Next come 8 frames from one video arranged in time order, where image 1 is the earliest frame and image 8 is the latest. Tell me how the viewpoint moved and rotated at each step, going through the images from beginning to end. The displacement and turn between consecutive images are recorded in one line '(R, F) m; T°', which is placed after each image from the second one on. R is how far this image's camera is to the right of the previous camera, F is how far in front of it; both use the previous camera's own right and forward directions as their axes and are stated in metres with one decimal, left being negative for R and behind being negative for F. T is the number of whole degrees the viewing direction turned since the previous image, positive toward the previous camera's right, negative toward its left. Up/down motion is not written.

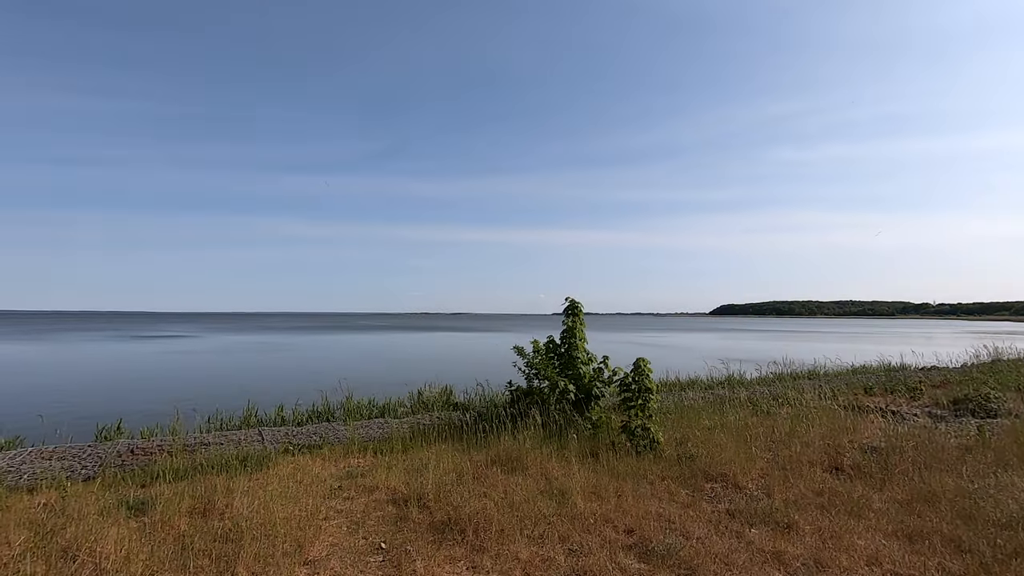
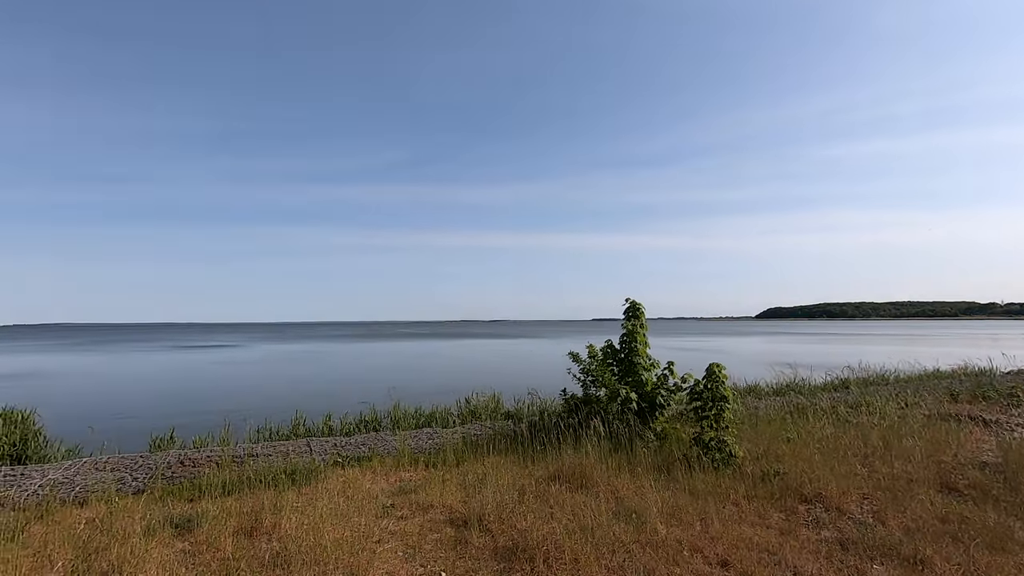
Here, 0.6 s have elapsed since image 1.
(-0.3, +0.6) m; -4°
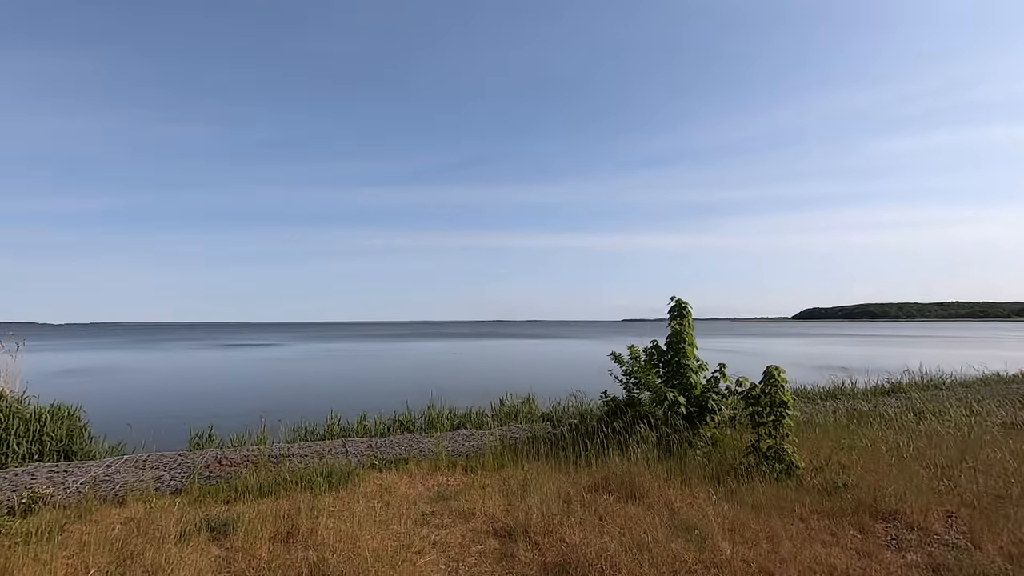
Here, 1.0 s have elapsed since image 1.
(-0.2, +0.4) m; -3°
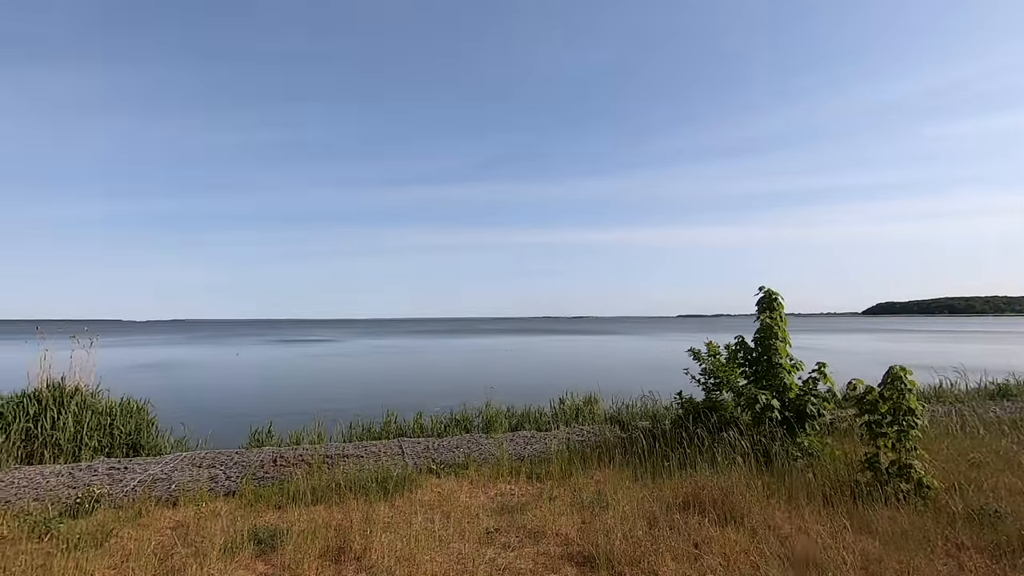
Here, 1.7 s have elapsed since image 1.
(-0.2, +0.8) m; -6°
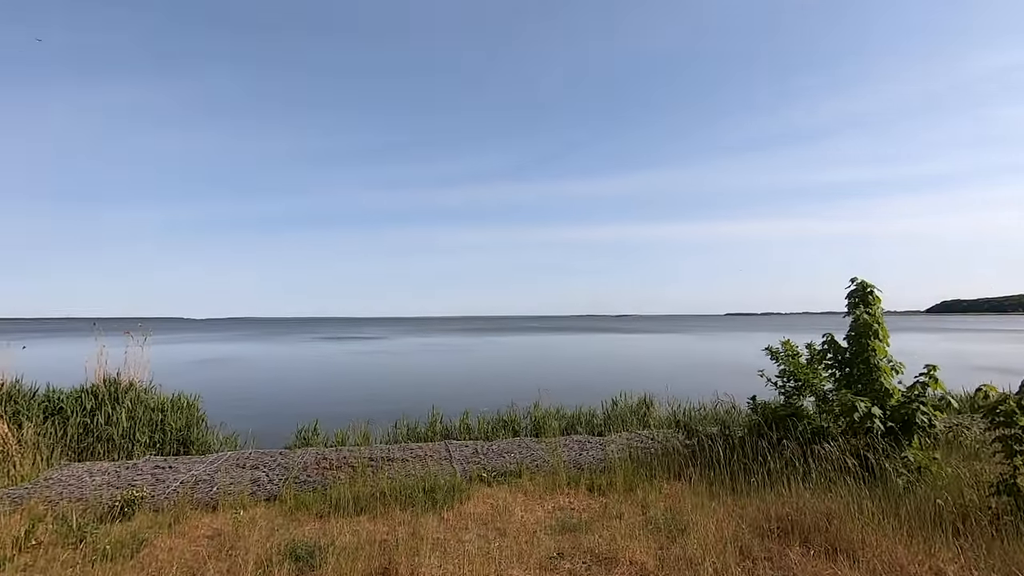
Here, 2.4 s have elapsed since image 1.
(-0.2, +0.7) m; -4°
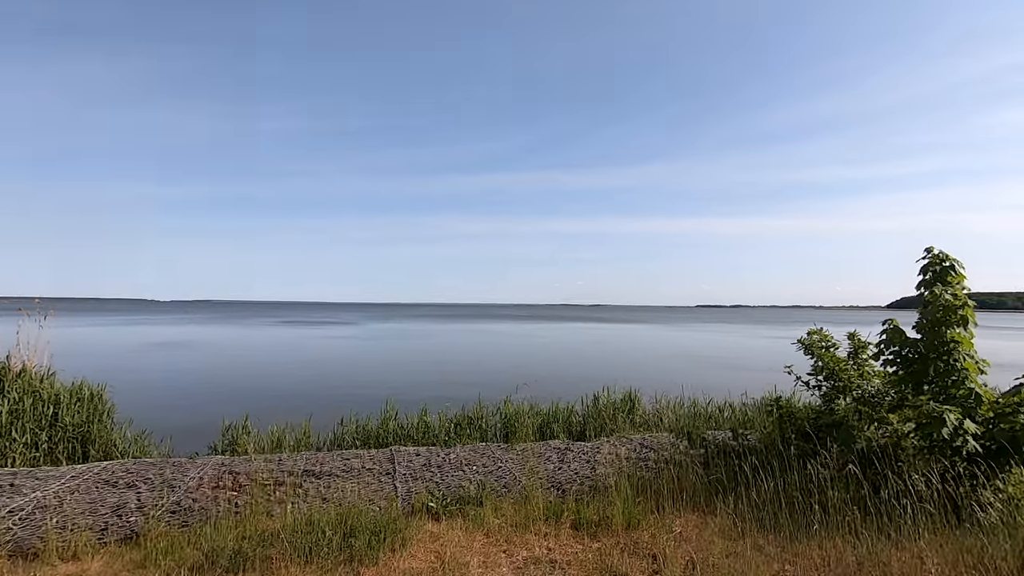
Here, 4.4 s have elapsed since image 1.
(+0.1, +1.9) m; +3°
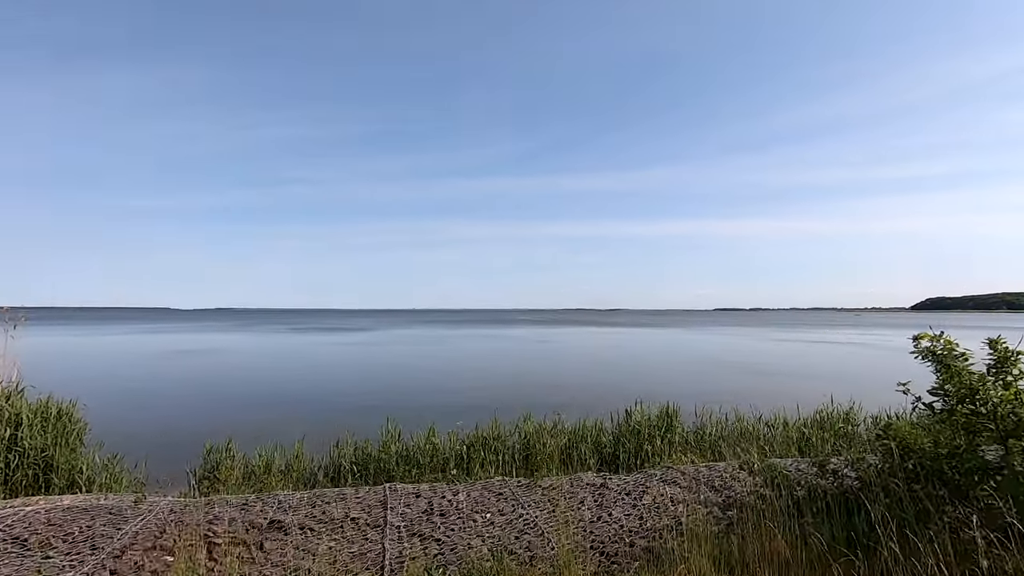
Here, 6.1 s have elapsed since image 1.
(-0.1, +1.6) m; -2°
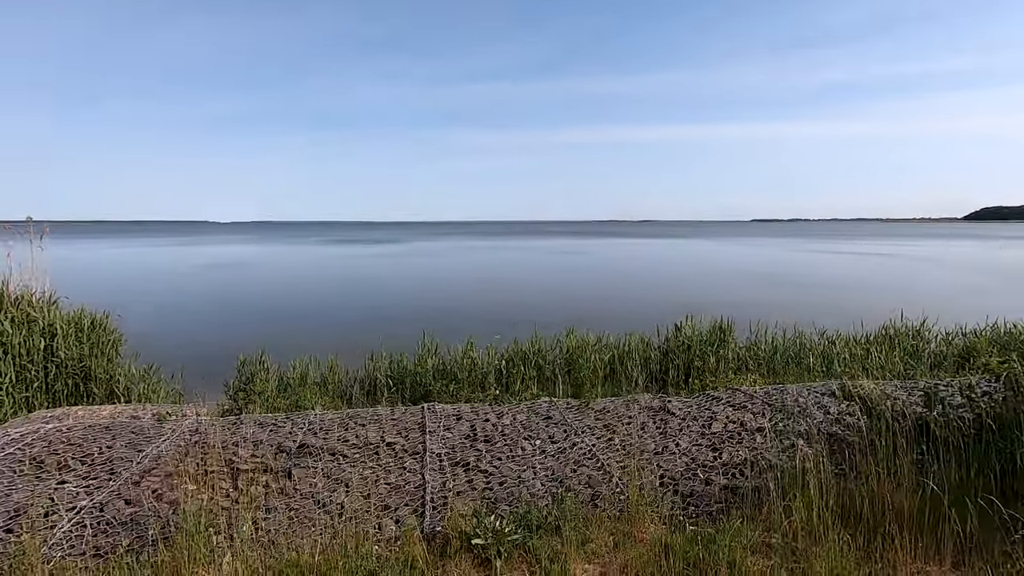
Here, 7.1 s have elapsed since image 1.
(-0.2, +0.9) m; -3°
